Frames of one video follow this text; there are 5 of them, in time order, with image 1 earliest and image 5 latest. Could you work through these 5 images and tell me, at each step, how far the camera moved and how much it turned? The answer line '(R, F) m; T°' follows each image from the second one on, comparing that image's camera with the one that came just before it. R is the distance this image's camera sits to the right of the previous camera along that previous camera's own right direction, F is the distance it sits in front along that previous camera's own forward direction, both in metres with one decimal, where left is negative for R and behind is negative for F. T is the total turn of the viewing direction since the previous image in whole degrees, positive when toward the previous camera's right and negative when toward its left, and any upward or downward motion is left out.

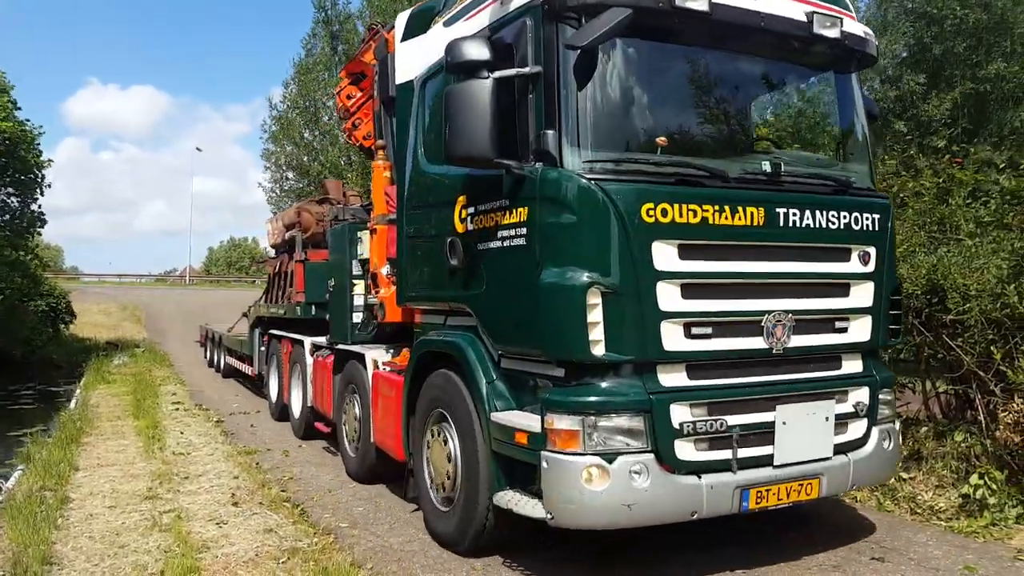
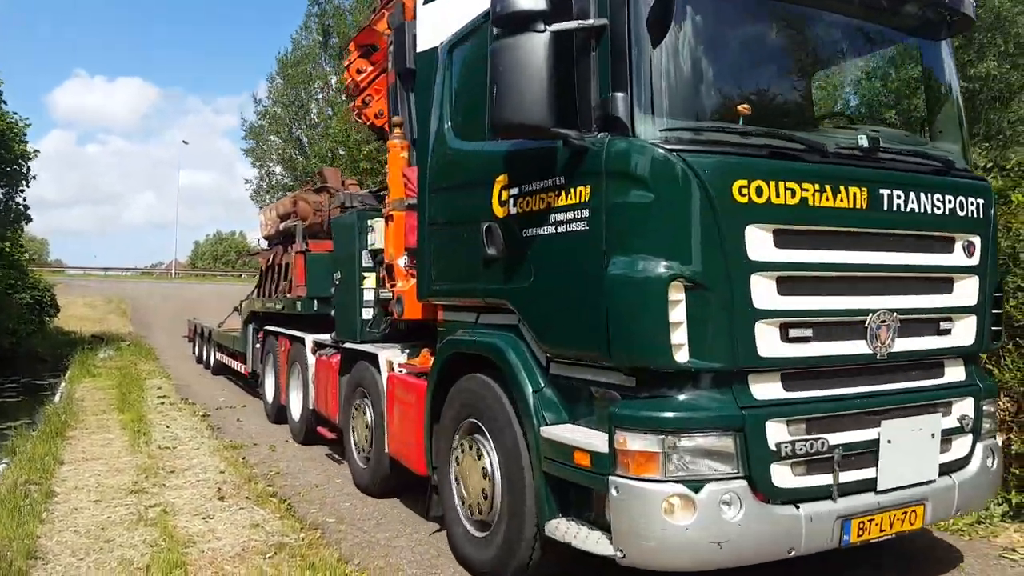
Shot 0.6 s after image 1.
(-0.4, +0.7) m; +1°
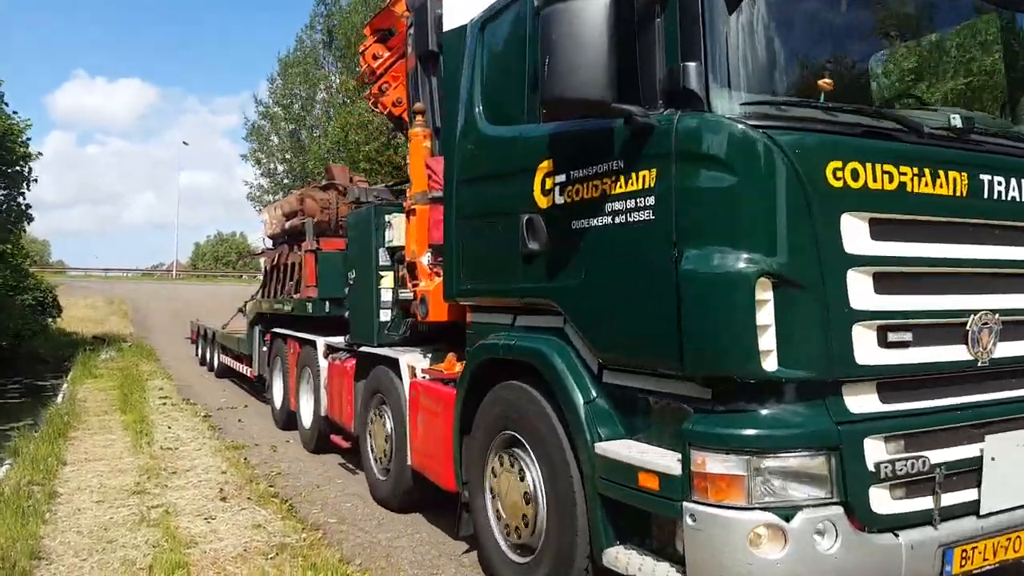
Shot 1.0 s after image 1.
(-0.2, +0.4) m; 0°
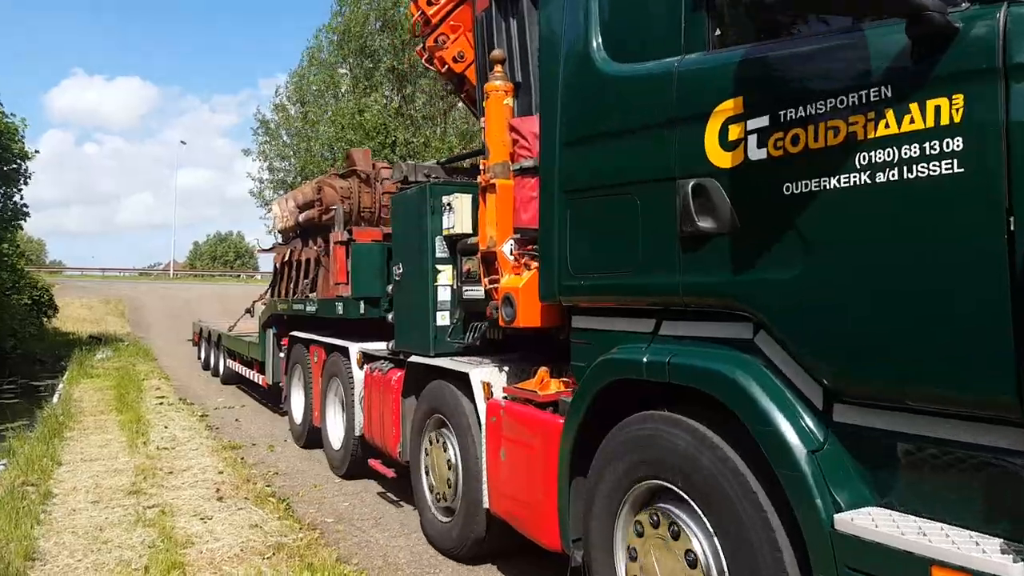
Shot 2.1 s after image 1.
(-0.7, +1.2) m; 0°
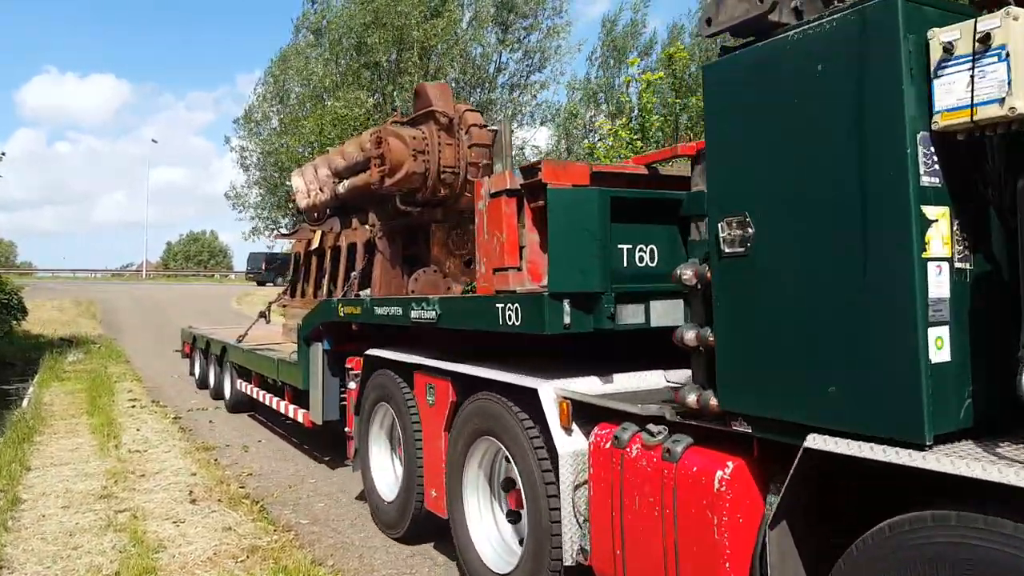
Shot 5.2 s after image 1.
(-1.8, +3.3) m; +2°
